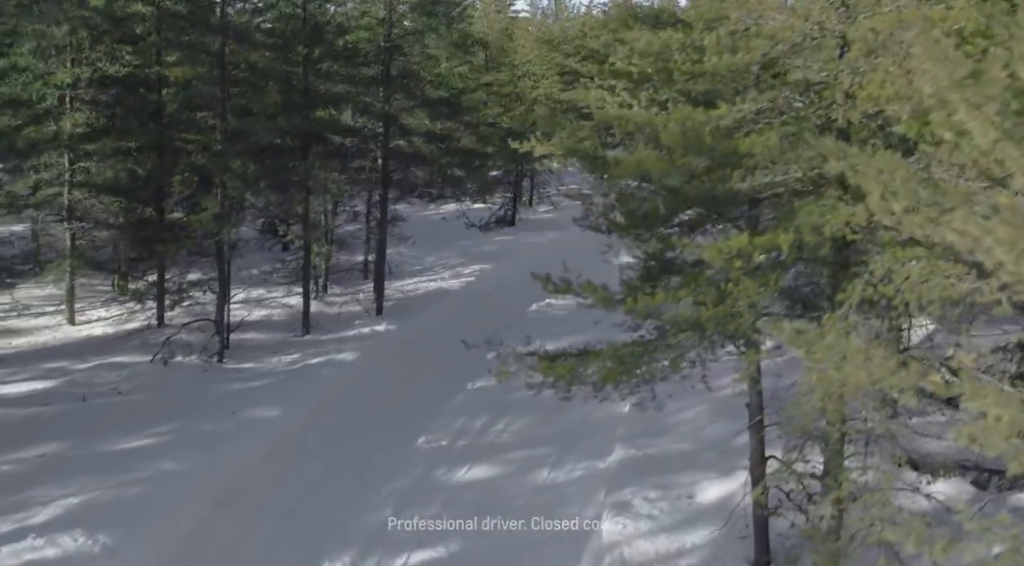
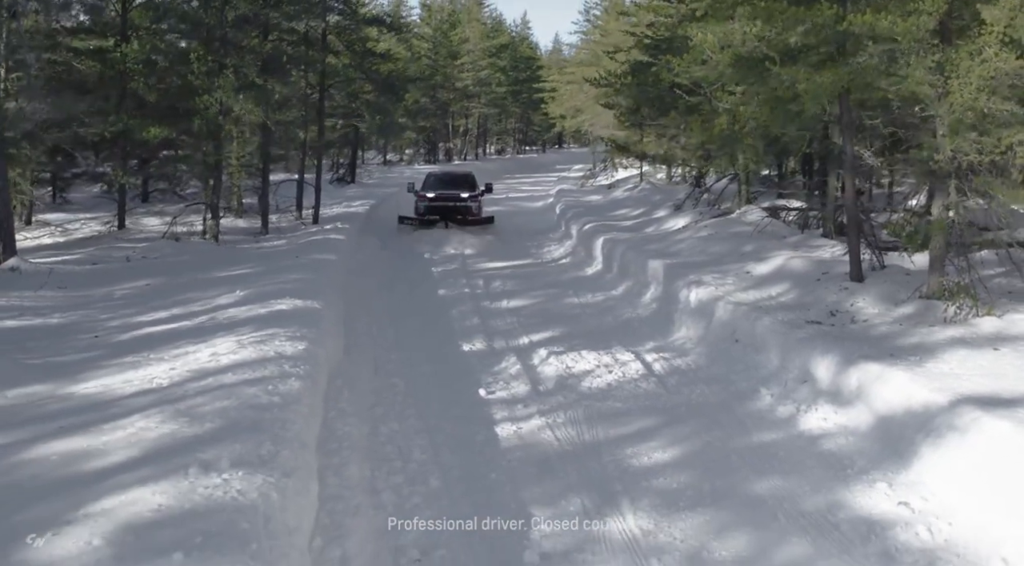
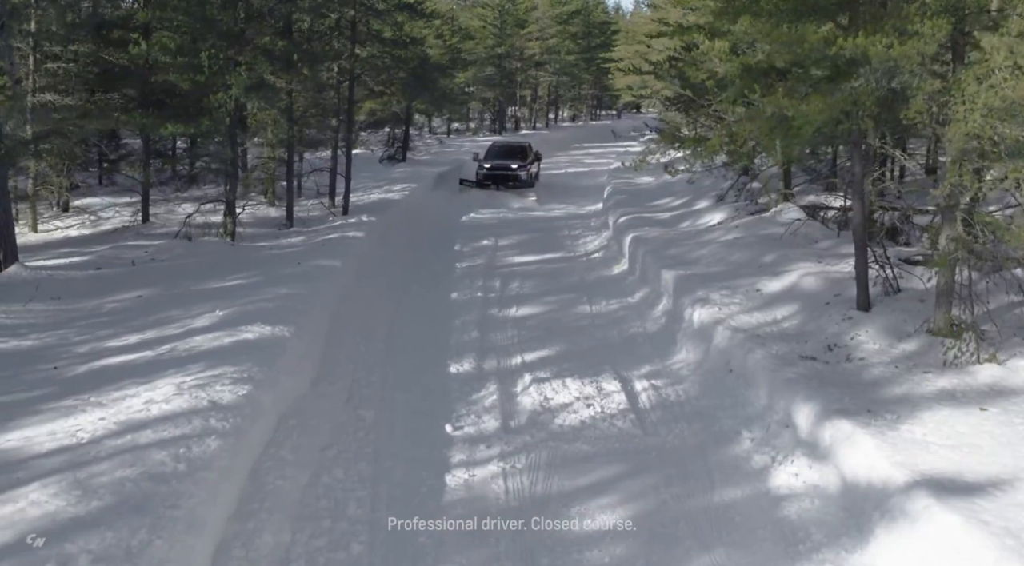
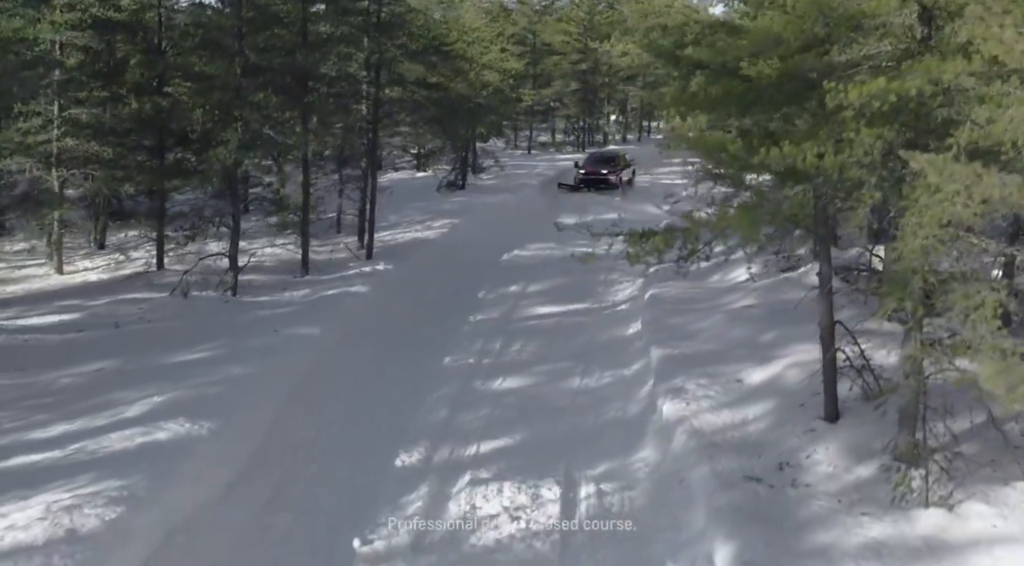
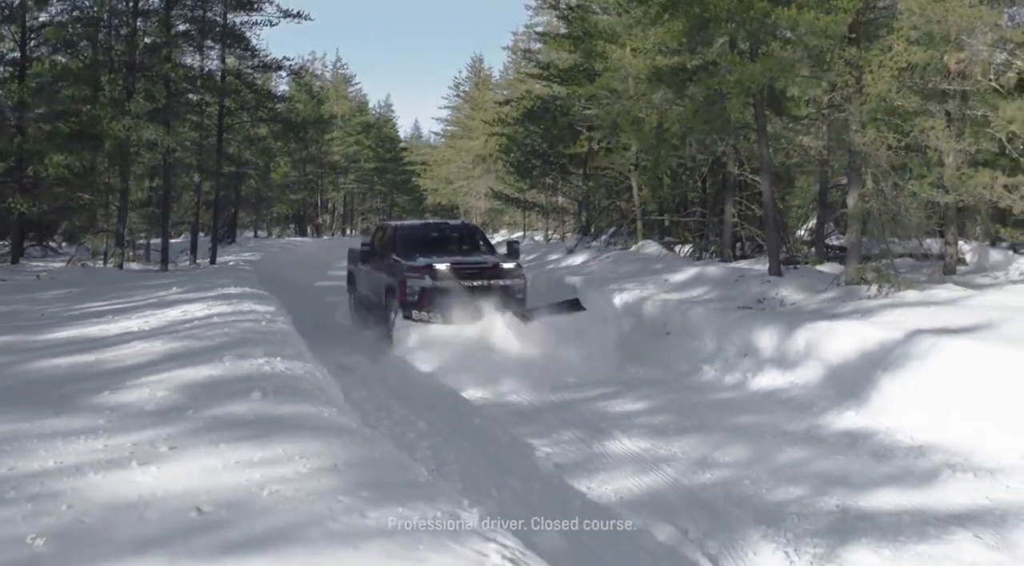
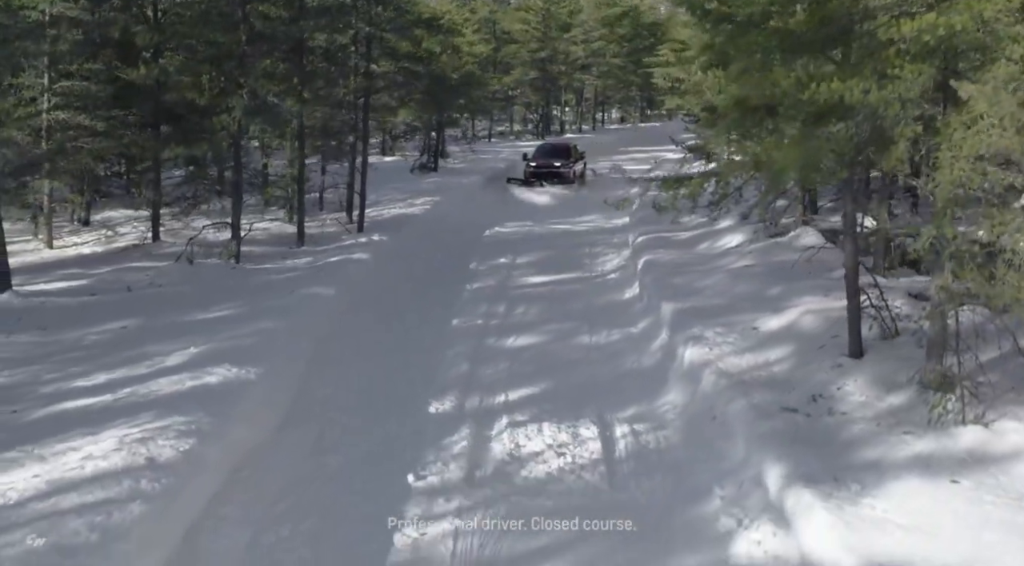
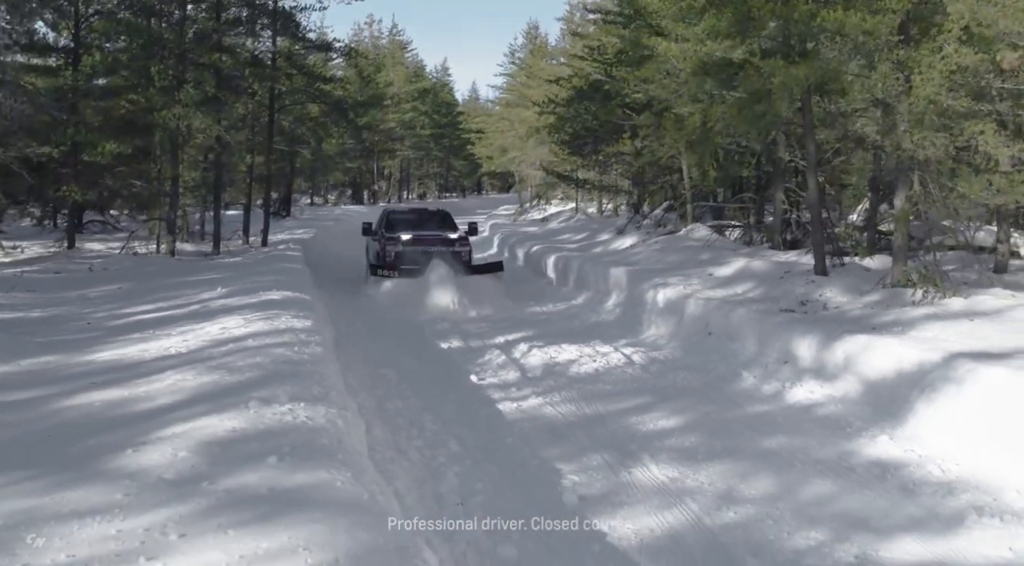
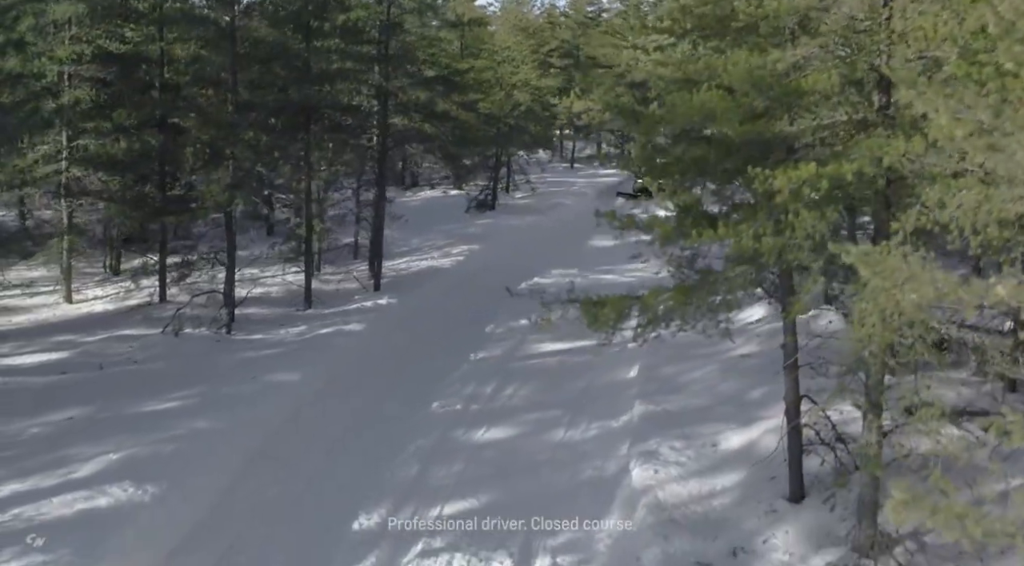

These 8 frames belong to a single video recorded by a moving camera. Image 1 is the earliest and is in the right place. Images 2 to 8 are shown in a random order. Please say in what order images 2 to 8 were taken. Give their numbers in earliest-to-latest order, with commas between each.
8, 4, 6, 3, 2, 7, 5
